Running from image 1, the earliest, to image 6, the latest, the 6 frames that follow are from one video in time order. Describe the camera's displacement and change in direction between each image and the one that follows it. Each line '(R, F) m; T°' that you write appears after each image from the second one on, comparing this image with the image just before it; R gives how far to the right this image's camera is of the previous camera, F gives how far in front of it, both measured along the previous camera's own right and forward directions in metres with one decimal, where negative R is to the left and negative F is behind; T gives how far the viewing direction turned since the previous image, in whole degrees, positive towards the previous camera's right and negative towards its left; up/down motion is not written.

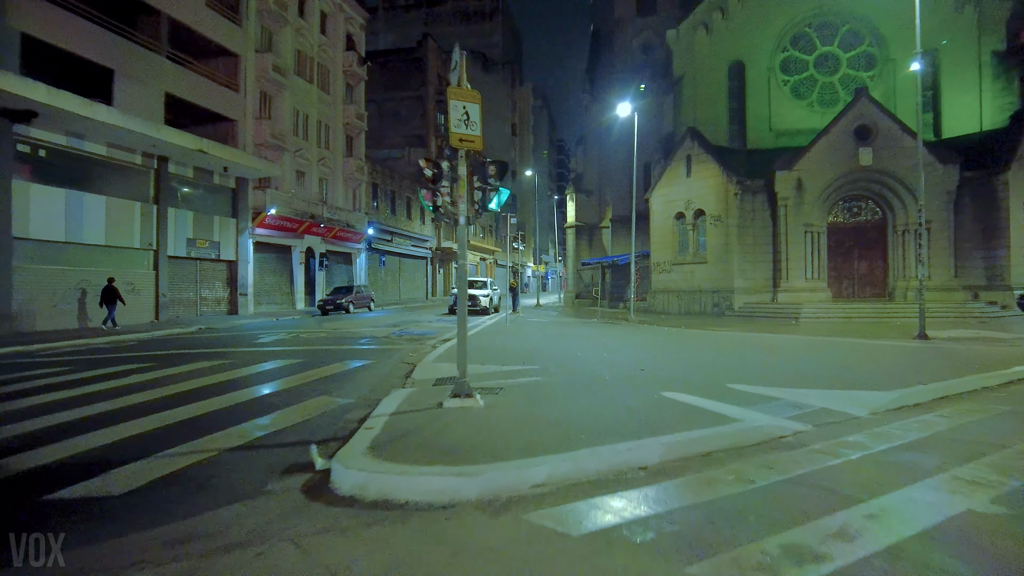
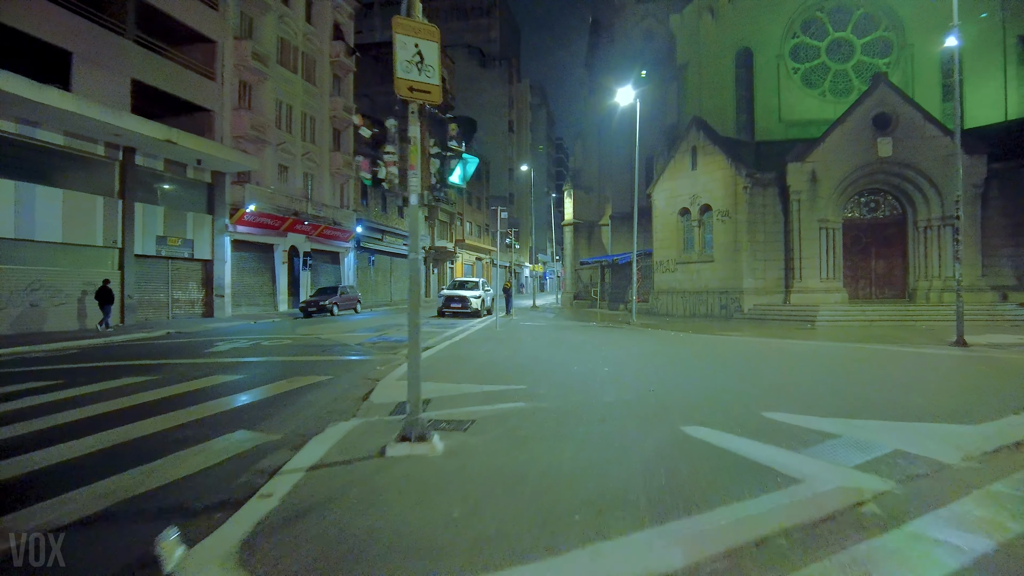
(+0.2, +1.6) m; 0°
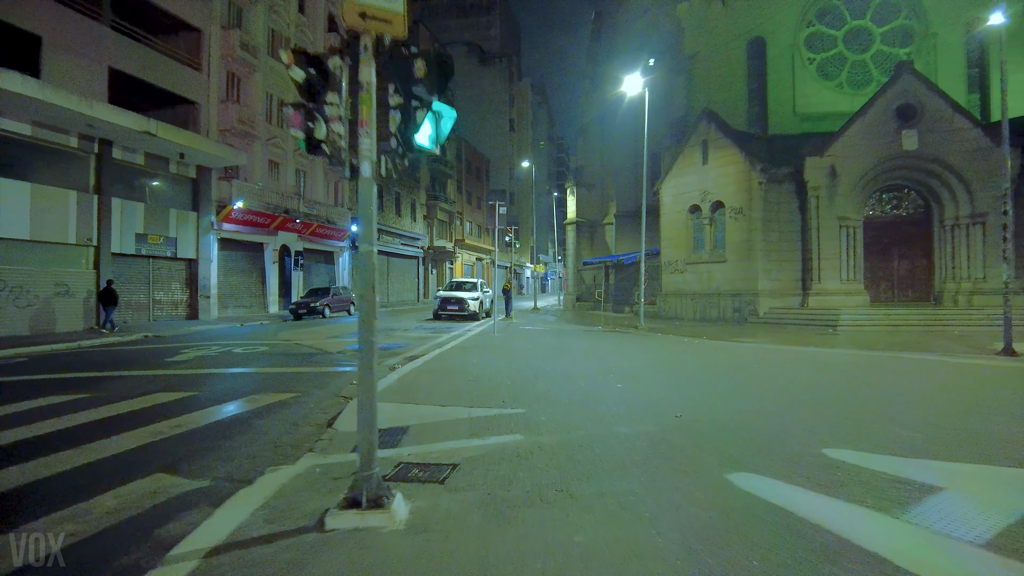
(0.0, +1.3) m; 0°
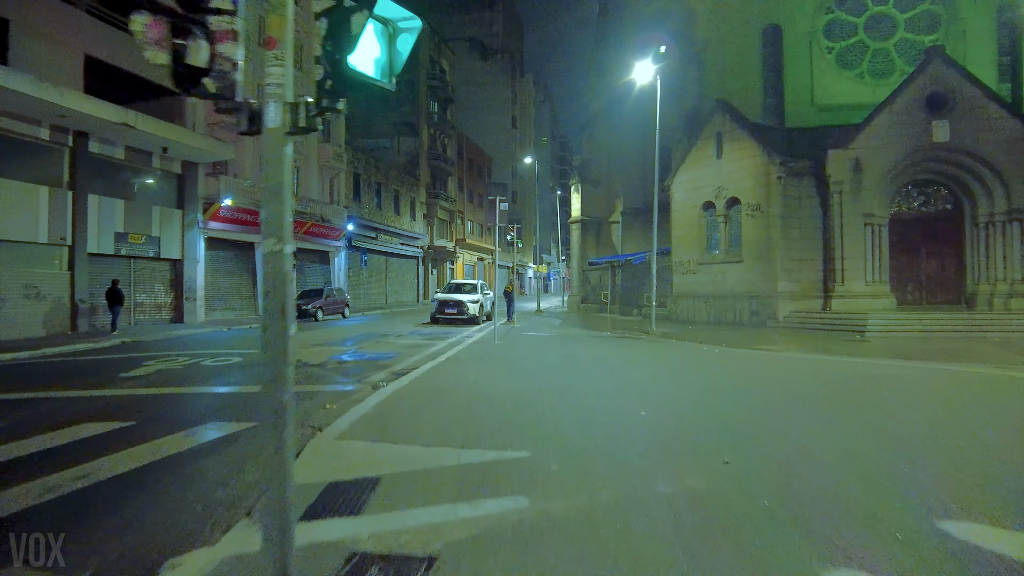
(0.0, +1.3) m; 0°
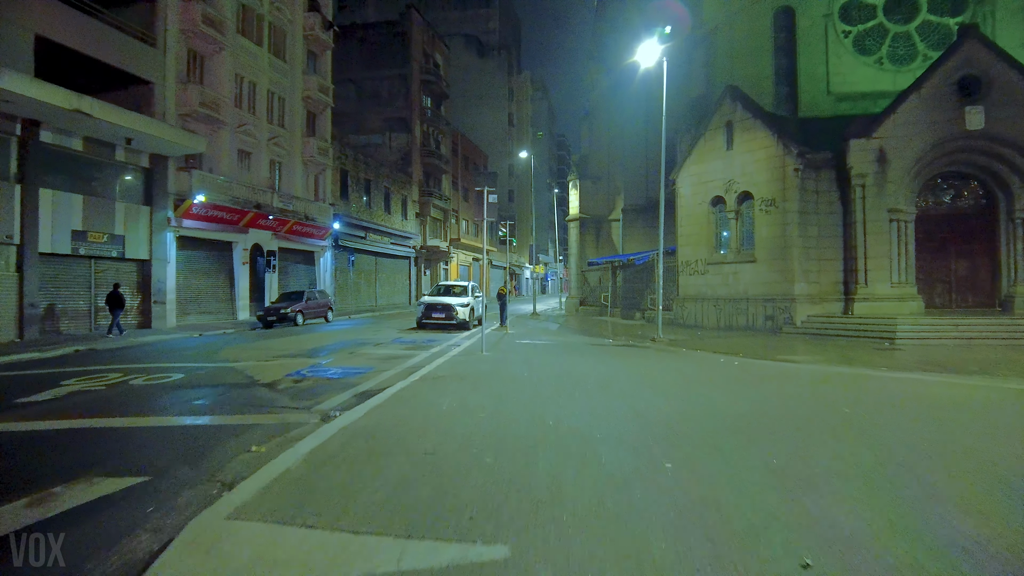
(+0.1, +1.6) m; 0°
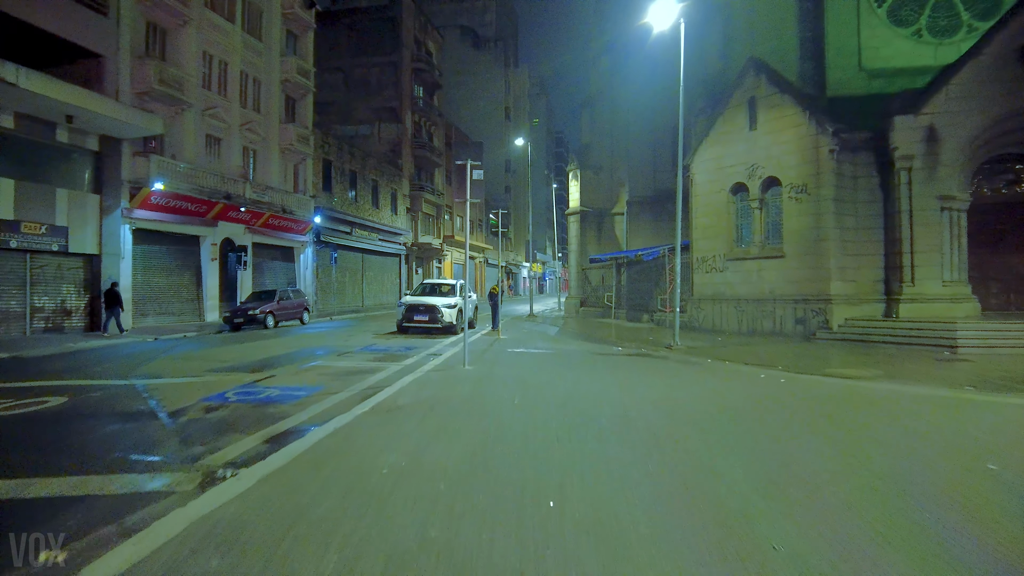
(+0.1, +2.3) m; 0°
